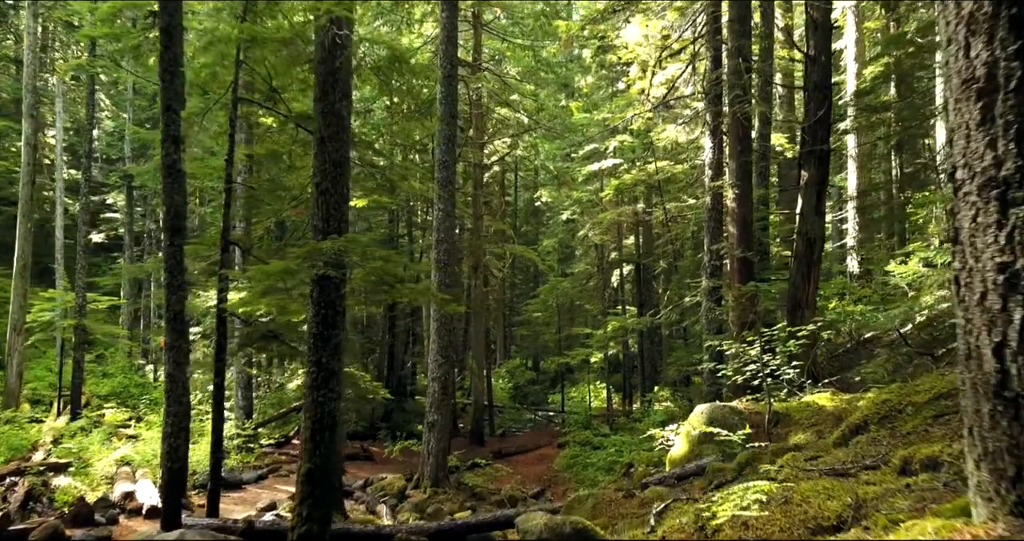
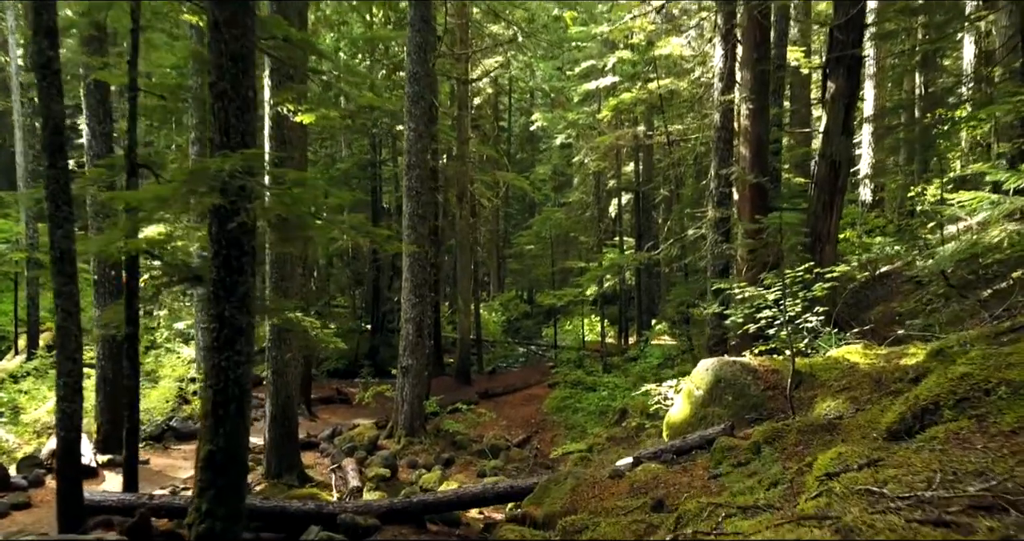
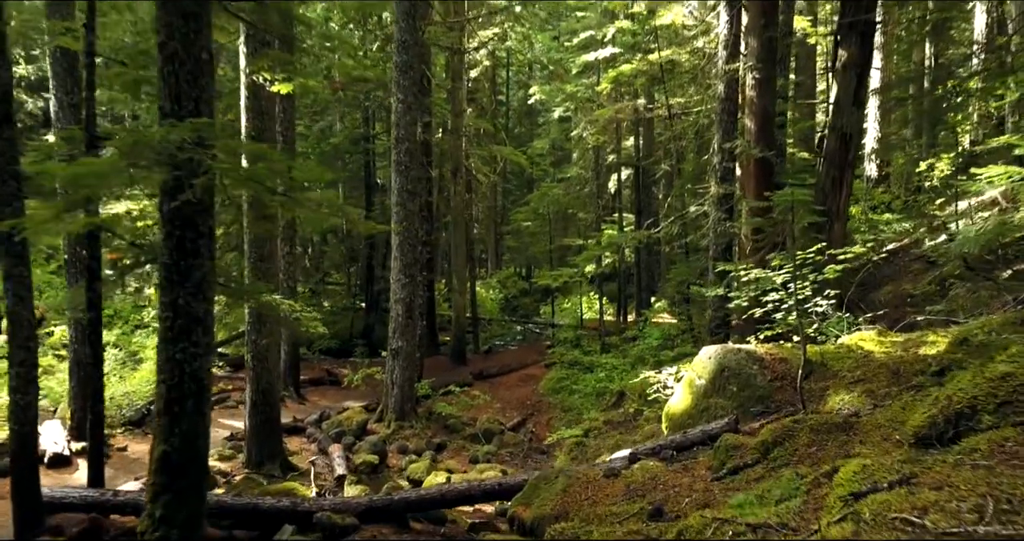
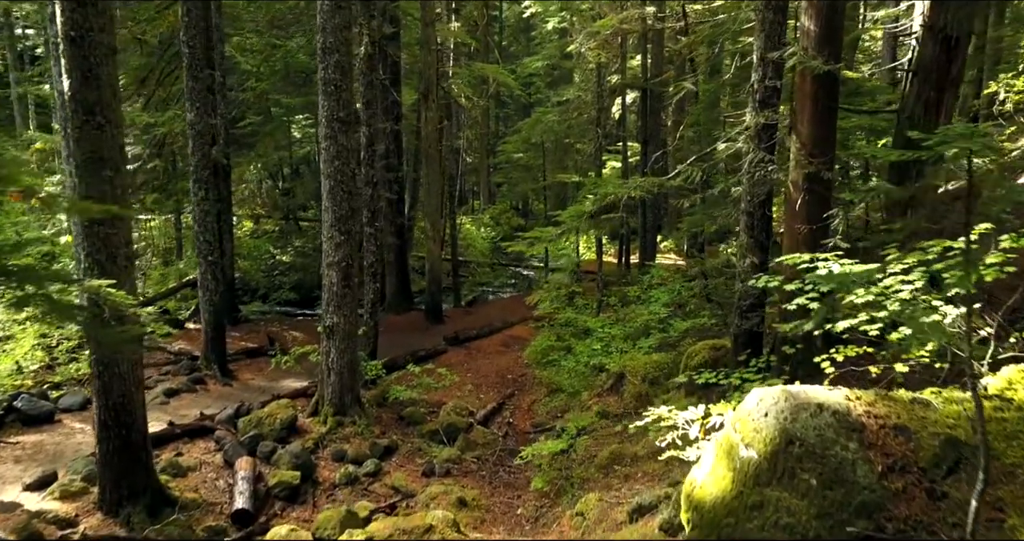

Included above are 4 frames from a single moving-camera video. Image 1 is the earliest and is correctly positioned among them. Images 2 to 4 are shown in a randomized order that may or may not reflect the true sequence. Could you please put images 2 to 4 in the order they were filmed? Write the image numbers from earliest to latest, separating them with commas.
2, 3, 4
